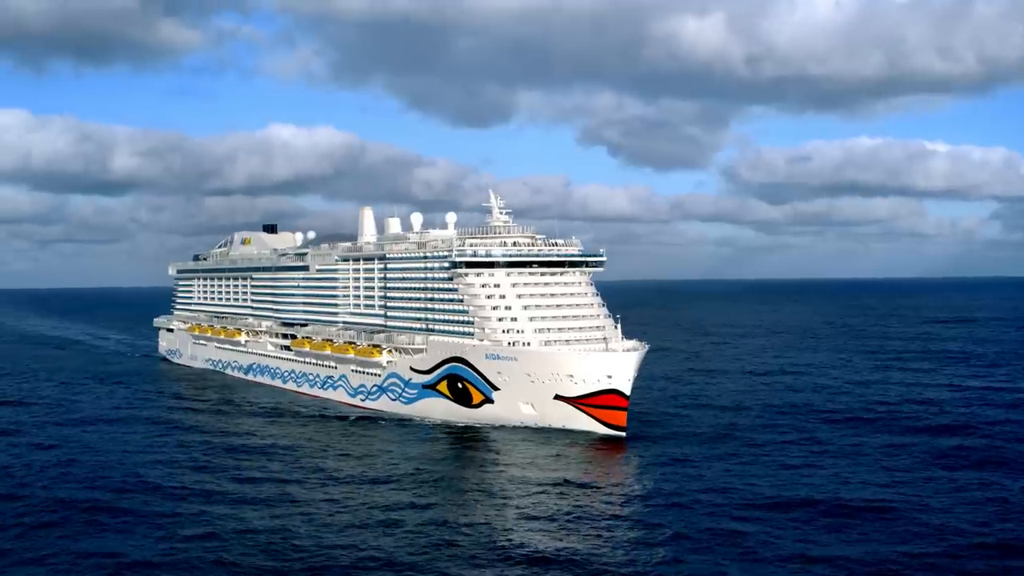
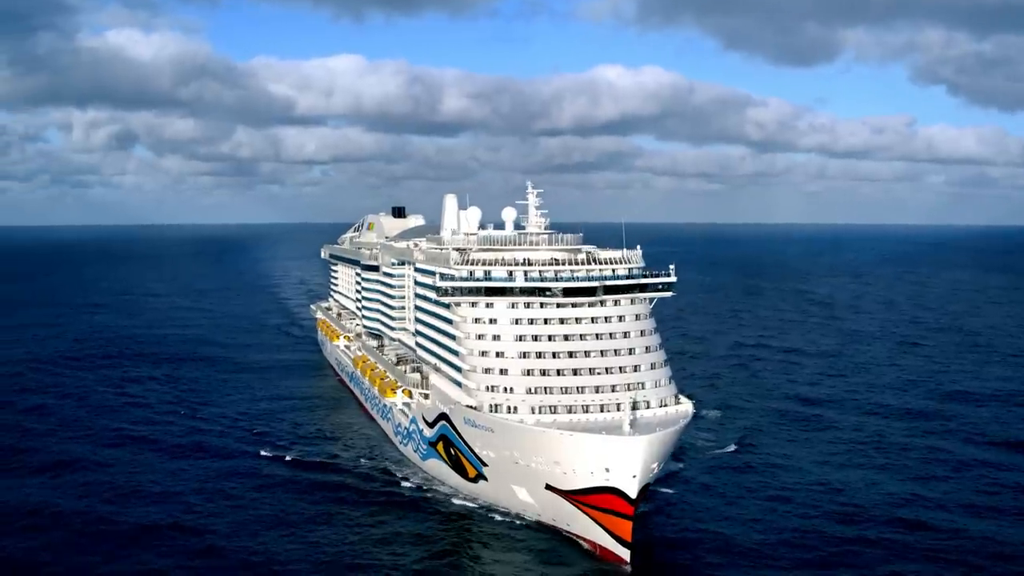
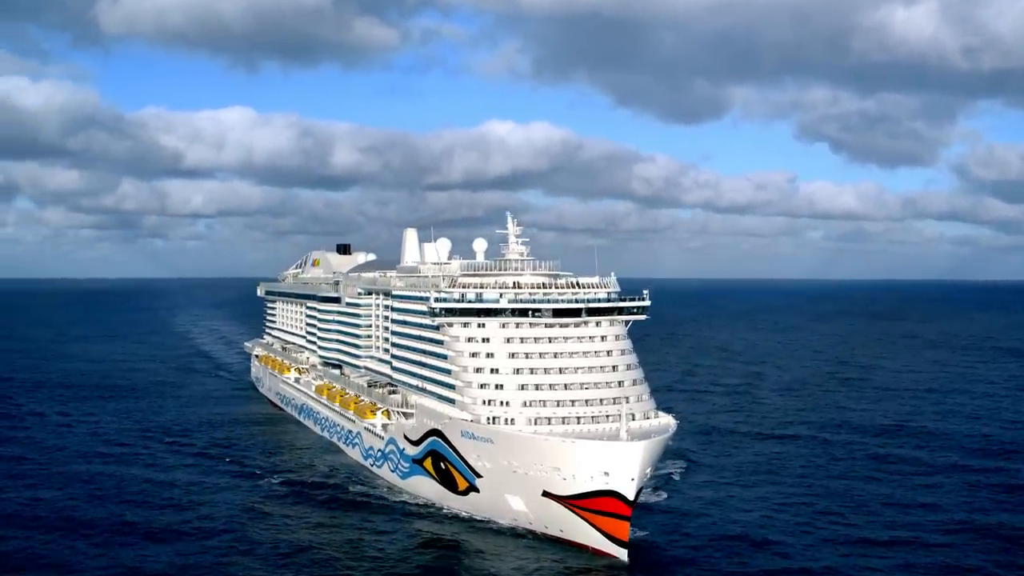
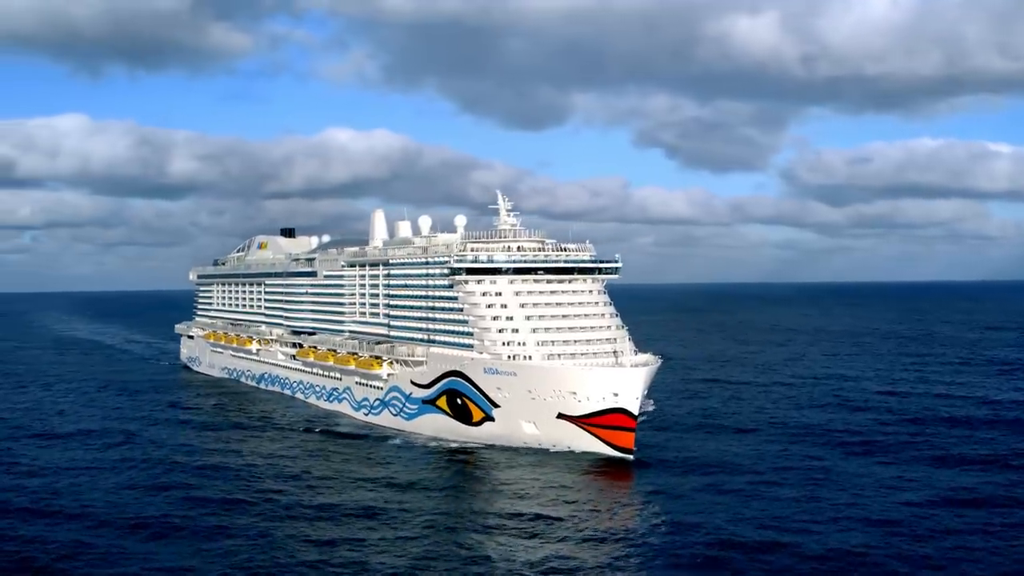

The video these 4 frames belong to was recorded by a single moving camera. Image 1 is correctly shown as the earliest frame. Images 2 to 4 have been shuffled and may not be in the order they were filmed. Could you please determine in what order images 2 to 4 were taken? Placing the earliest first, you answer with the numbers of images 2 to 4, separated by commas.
4, 3, 2
